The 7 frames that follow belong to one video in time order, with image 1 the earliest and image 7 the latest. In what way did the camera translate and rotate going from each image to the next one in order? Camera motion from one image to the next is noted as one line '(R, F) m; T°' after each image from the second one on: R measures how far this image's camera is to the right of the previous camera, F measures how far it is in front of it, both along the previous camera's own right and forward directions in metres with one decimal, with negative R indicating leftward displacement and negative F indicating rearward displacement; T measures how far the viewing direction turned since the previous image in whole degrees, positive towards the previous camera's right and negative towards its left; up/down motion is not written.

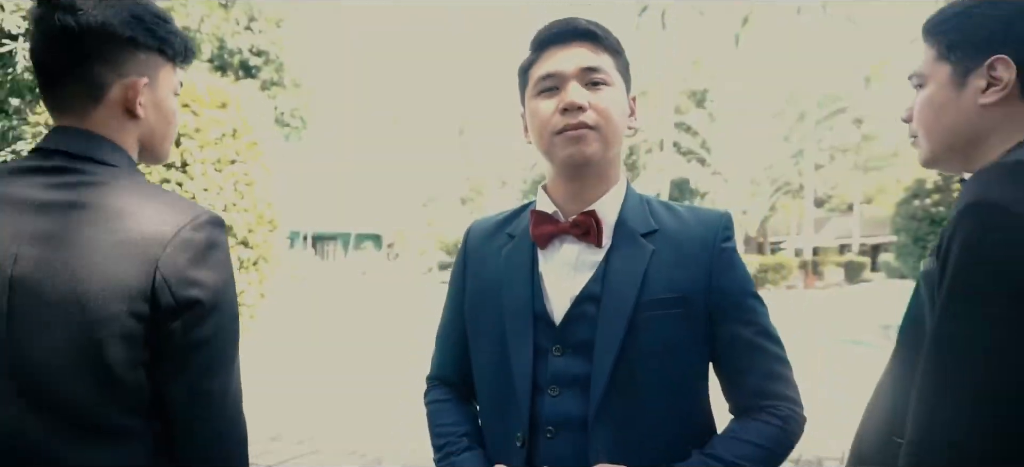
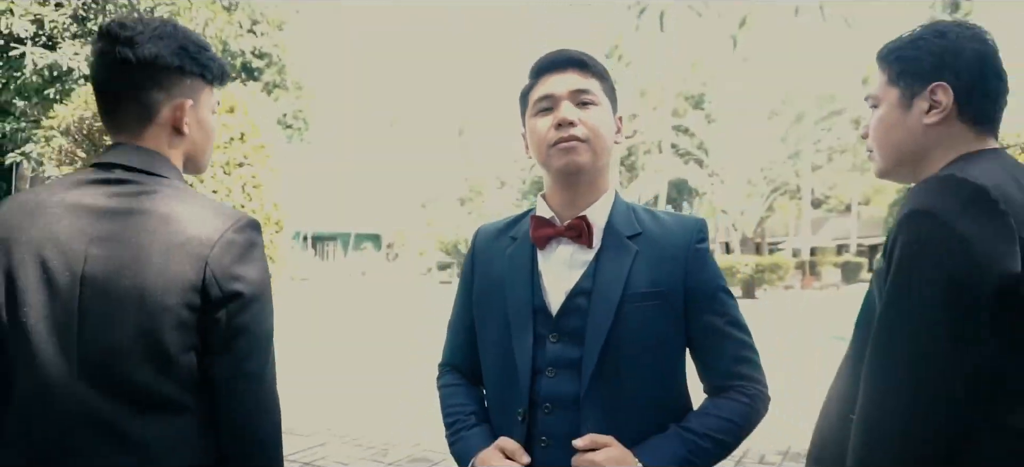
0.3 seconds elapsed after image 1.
(0.0, -0.2) m; 0°
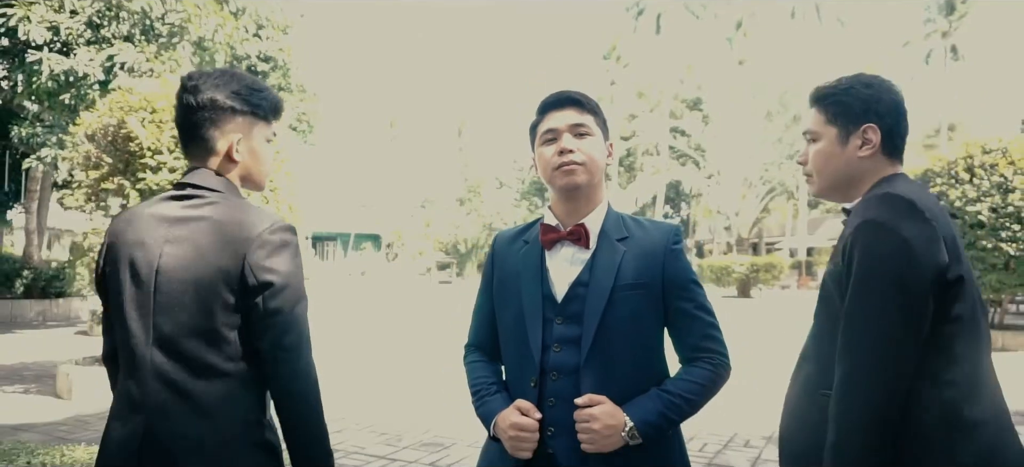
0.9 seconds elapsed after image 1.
(0.0, -0.4) m; 0°
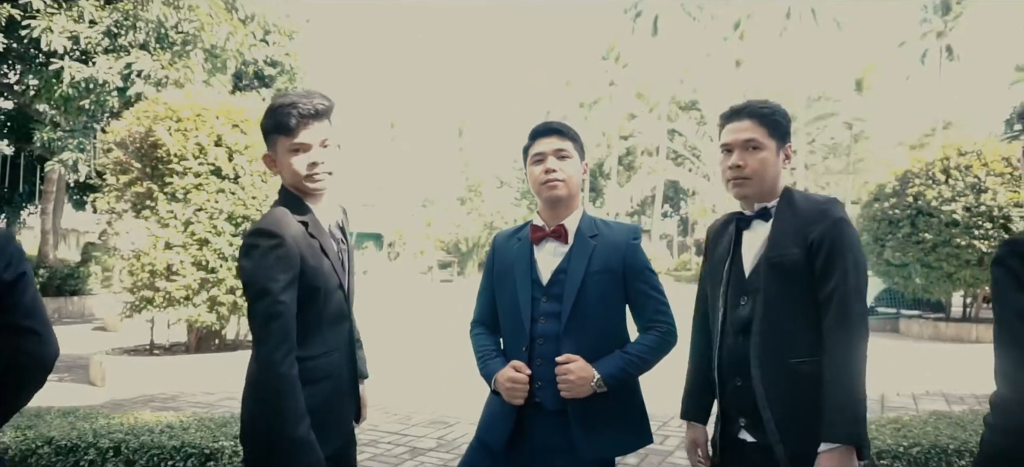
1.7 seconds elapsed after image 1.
(0.0, -0.5) m; 0°
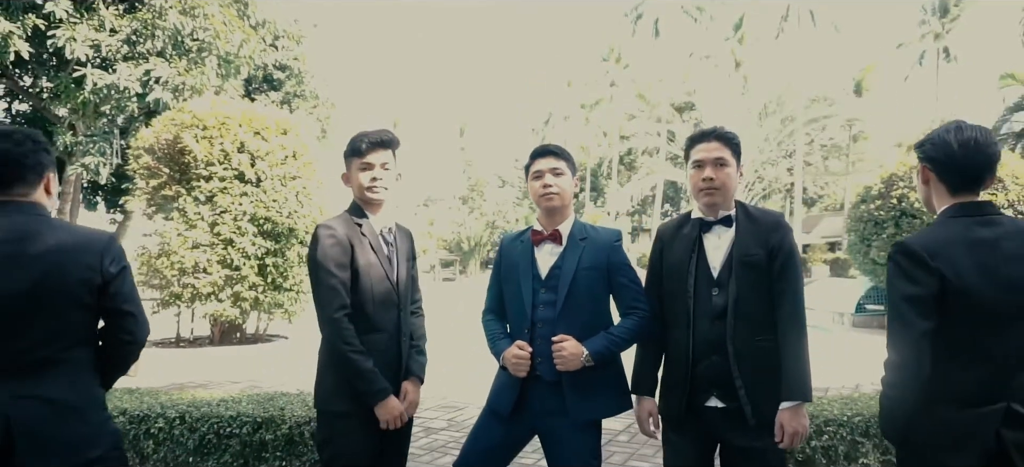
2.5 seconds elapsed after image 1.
(0.0, -0.5) m; 0°
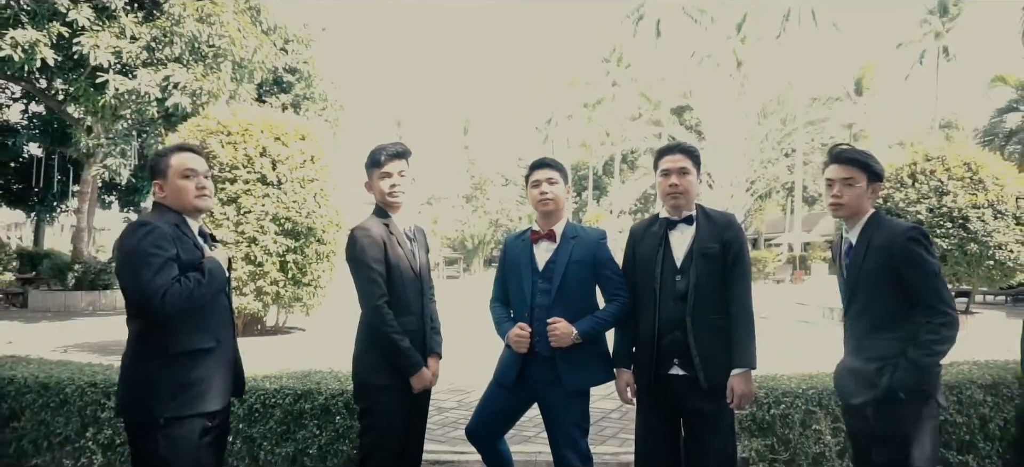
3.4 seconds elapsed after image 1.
(0.0, -0.5) m; 0°
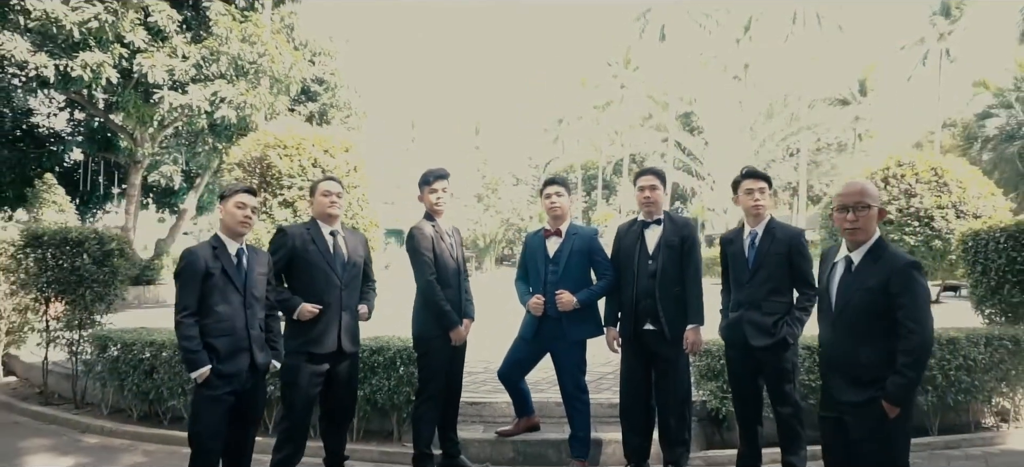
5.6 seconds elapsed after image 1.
(-0.1, -1.4) m; -1°
